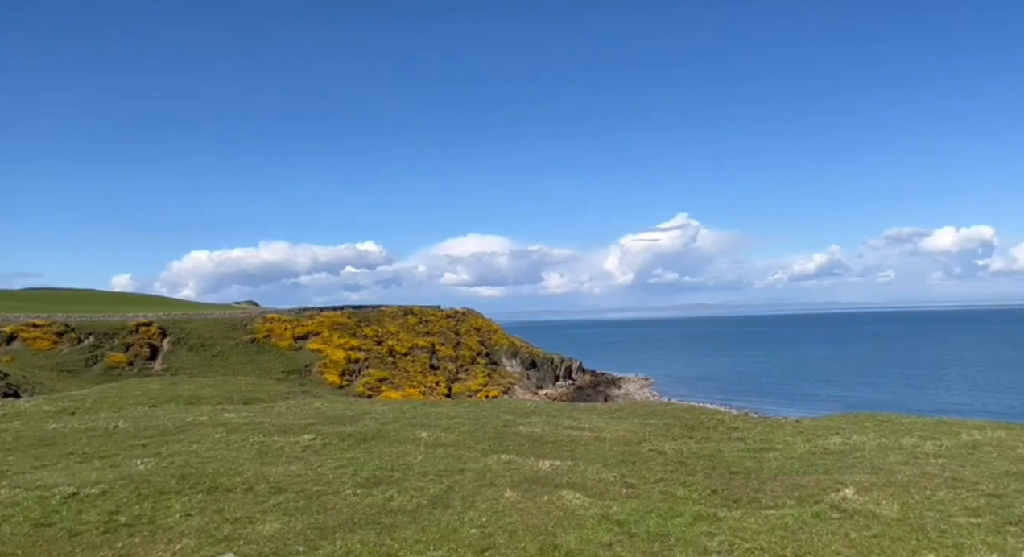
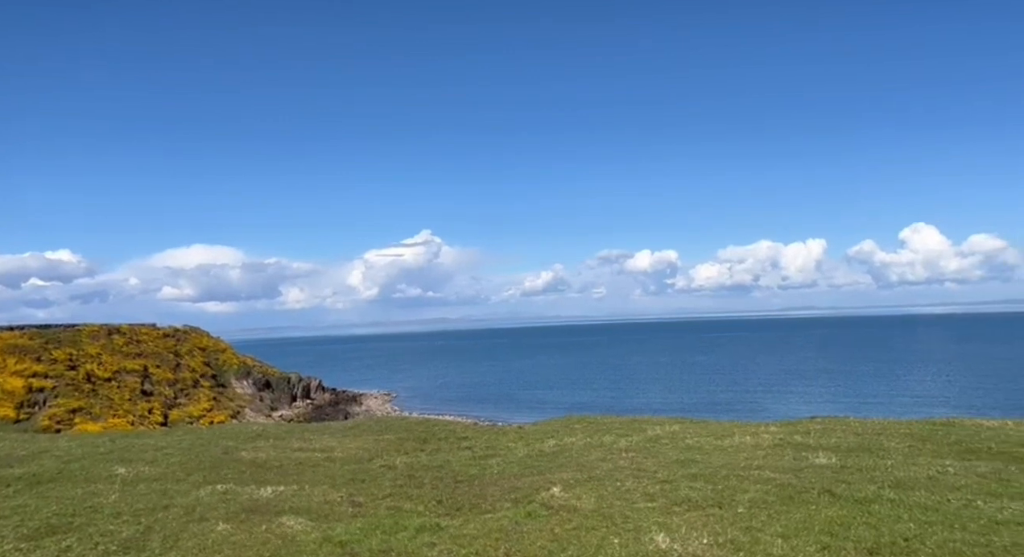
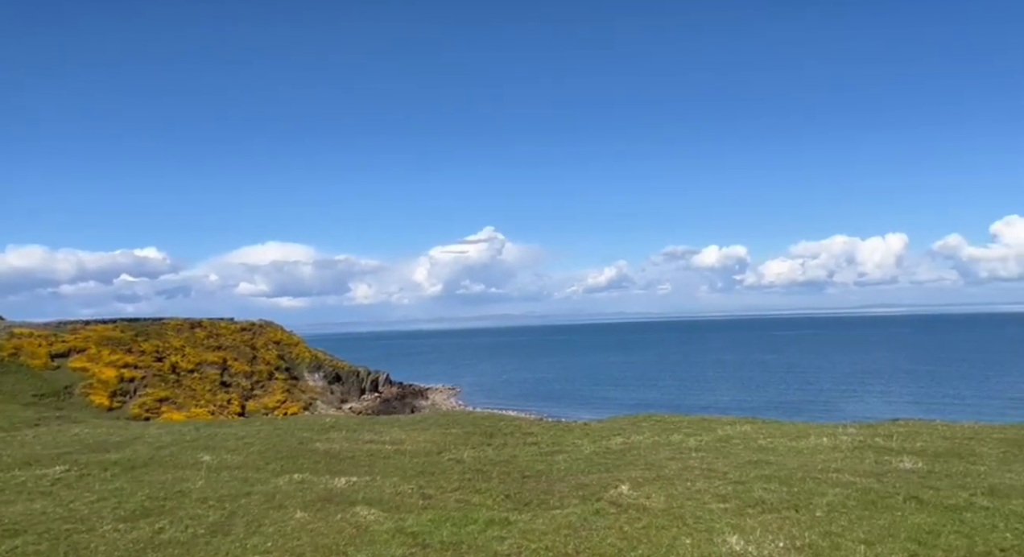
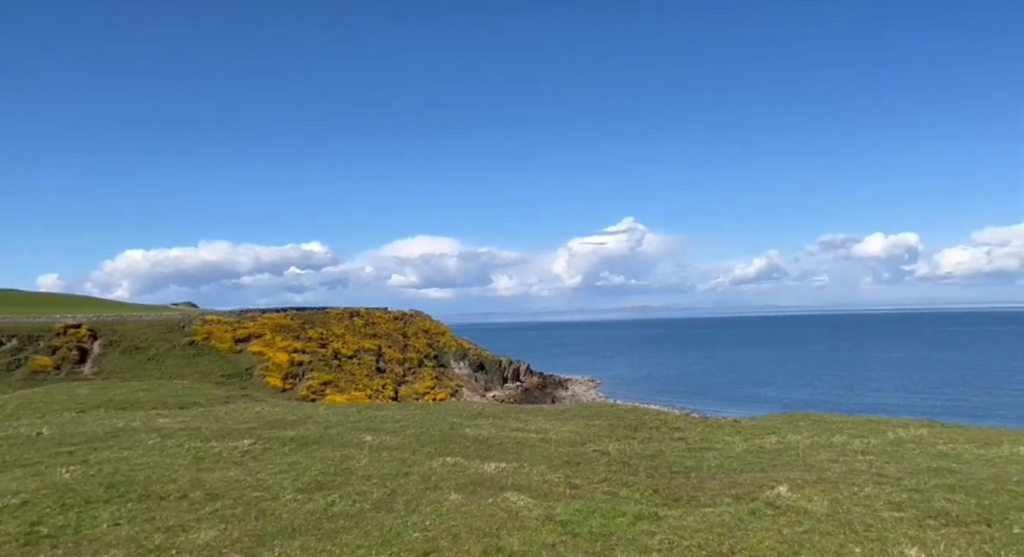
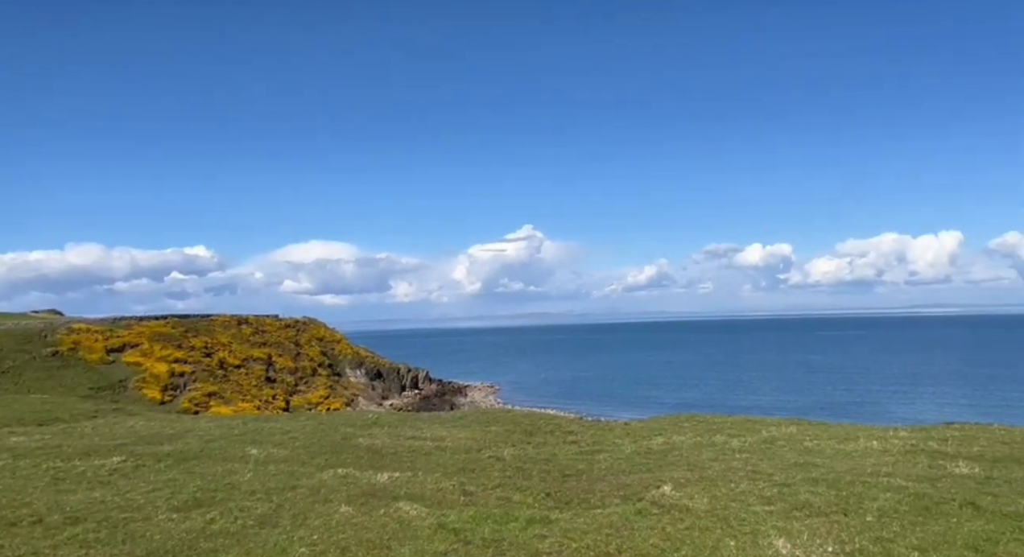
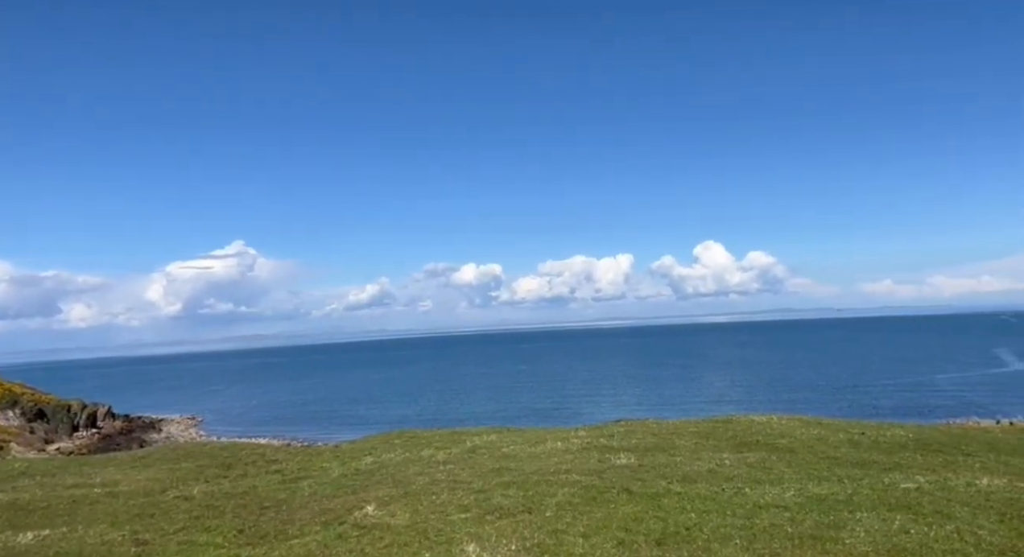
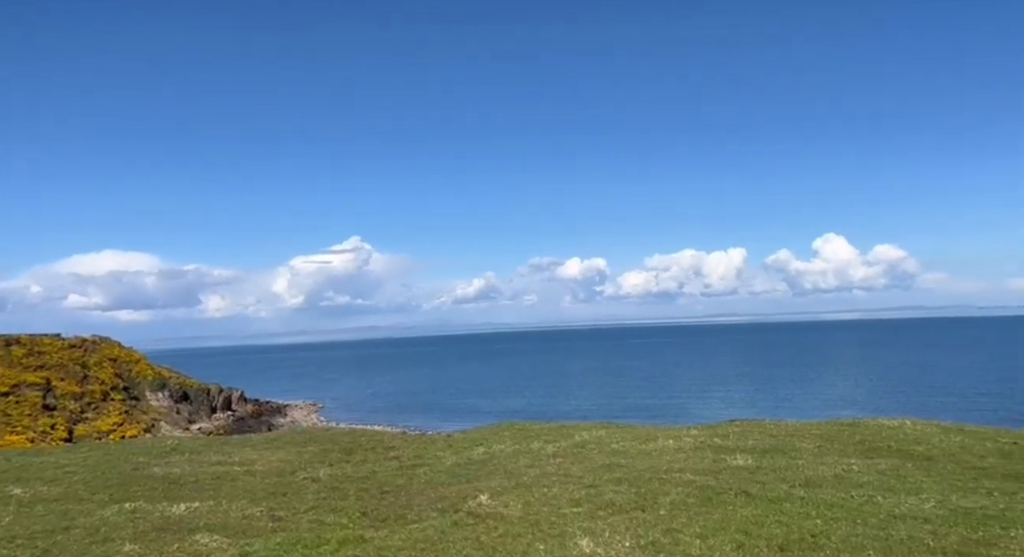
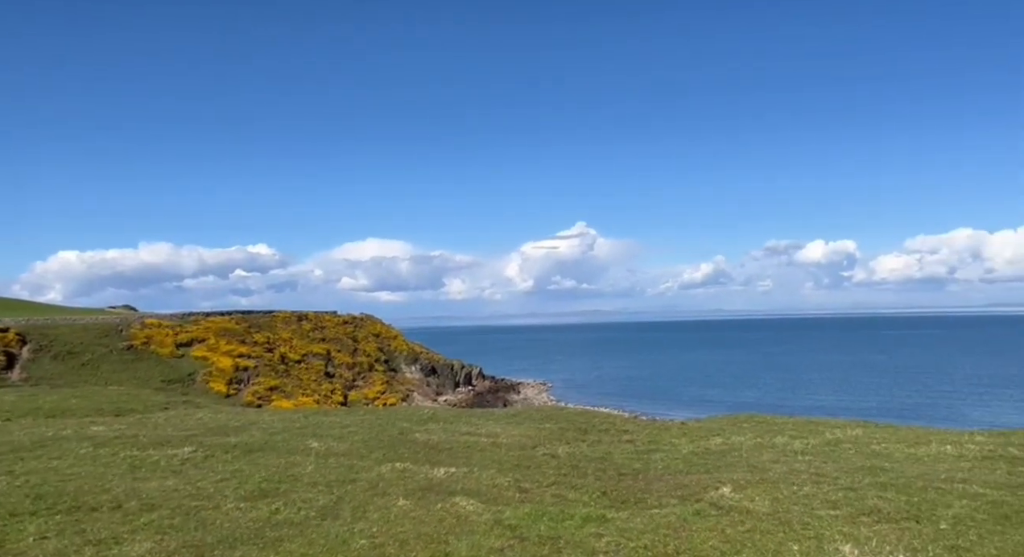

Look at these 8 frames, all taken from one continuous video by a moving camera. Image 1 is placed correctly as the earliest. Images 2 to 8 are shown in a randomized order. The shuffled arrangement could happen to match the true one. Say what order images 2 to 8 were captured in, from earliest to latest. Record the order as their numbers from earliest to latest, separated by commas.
4, 8, 5, 3, 2, 7, 6
